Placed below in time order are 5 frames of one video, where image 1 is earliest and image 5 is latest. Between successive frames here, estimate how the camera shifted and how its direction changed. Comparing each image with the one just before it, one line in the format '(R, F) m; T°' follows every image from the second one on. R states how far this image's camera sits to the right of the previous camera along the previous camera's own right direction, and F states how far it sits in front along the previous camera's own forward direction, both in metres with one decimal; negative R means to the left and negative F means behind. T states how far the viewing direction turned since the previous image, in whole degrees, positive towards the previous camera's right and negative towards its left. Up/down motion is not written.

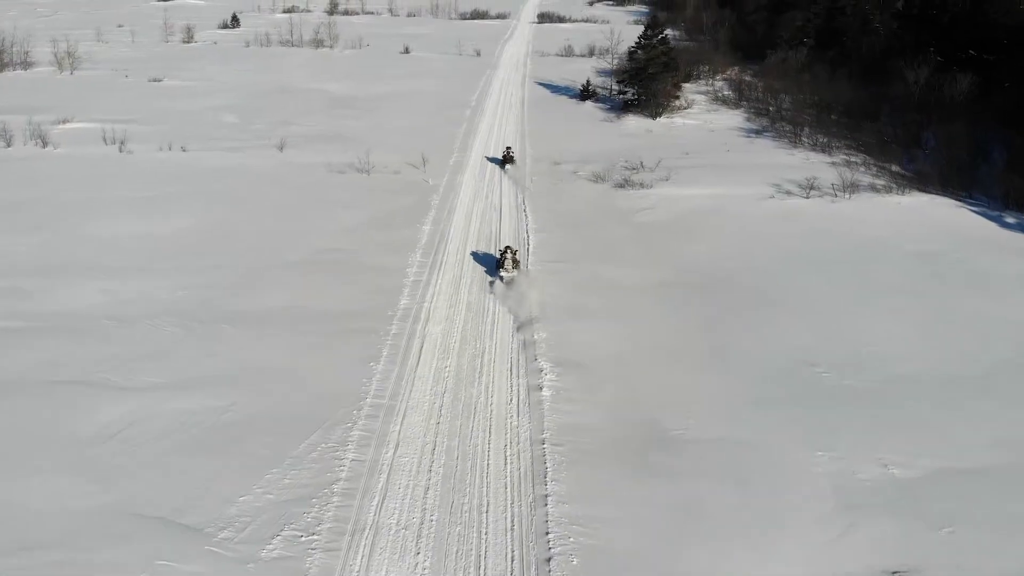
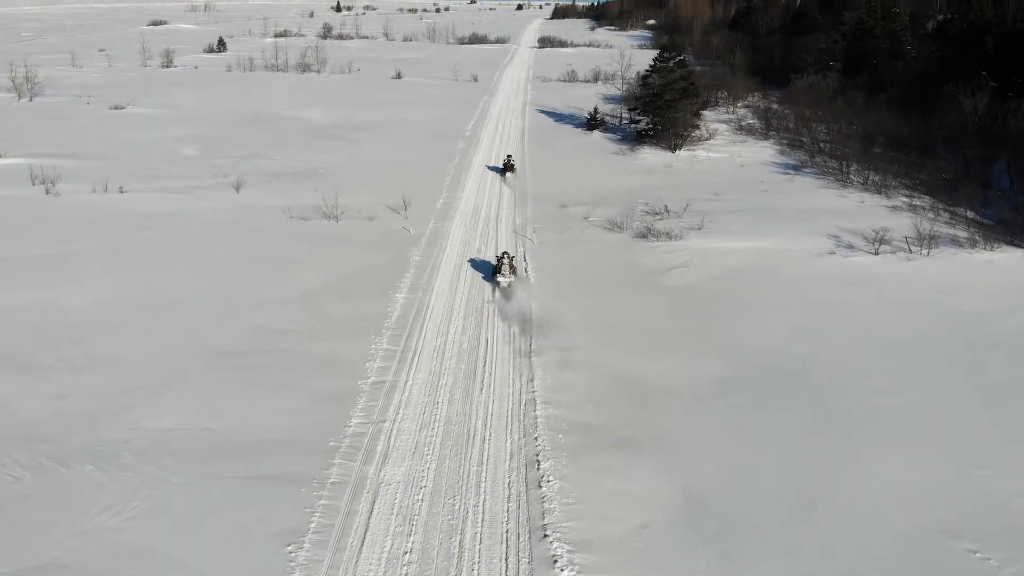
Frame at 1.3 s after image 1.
(0.0, +4.1) m; 0°
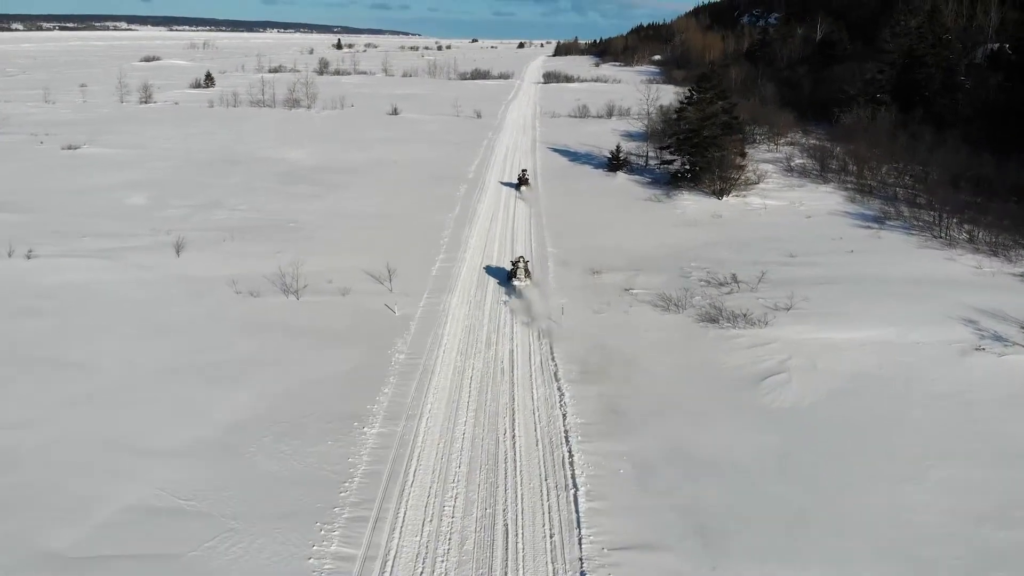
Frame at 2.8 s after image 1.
(-0.3, +4.8) m; 0°
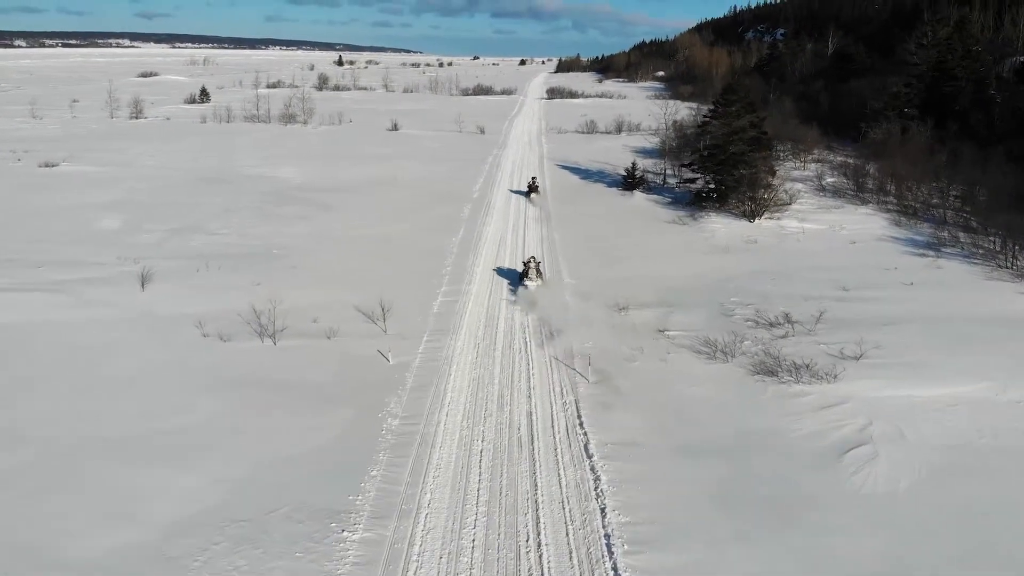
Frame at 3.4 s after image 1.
(-0.2, +2.1) m; 0°
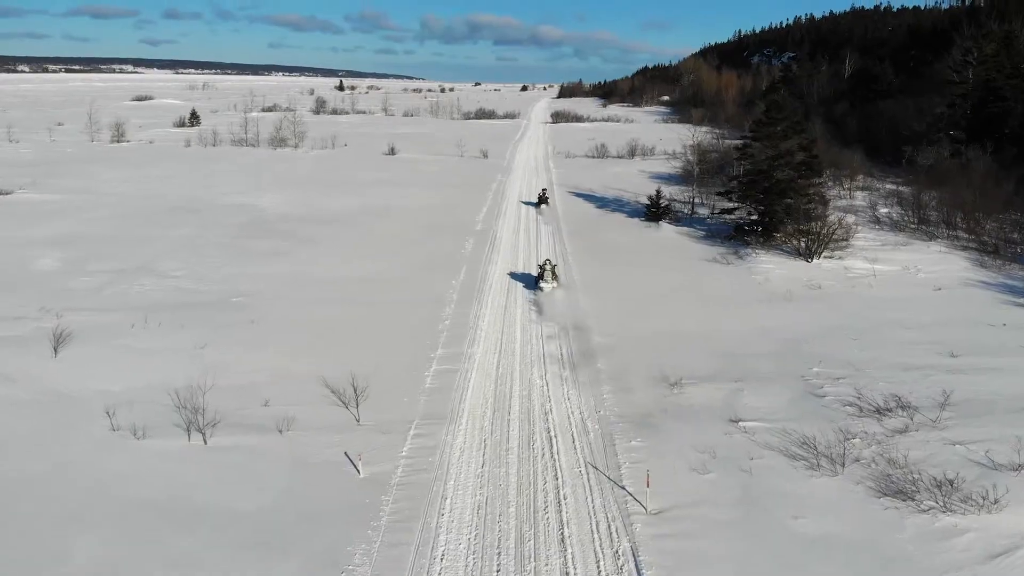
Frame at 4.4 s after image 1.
(-0.2, +3.2) m; 0°
